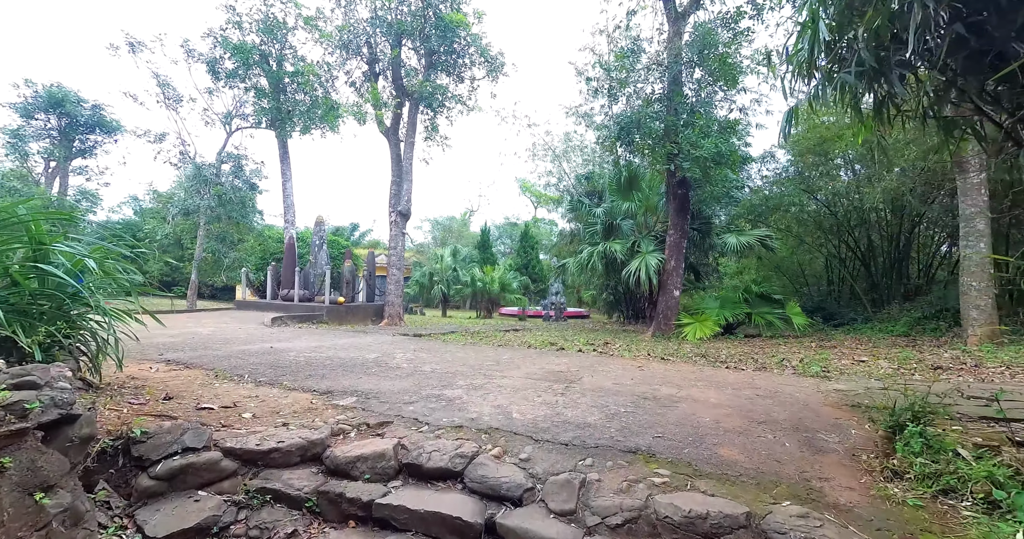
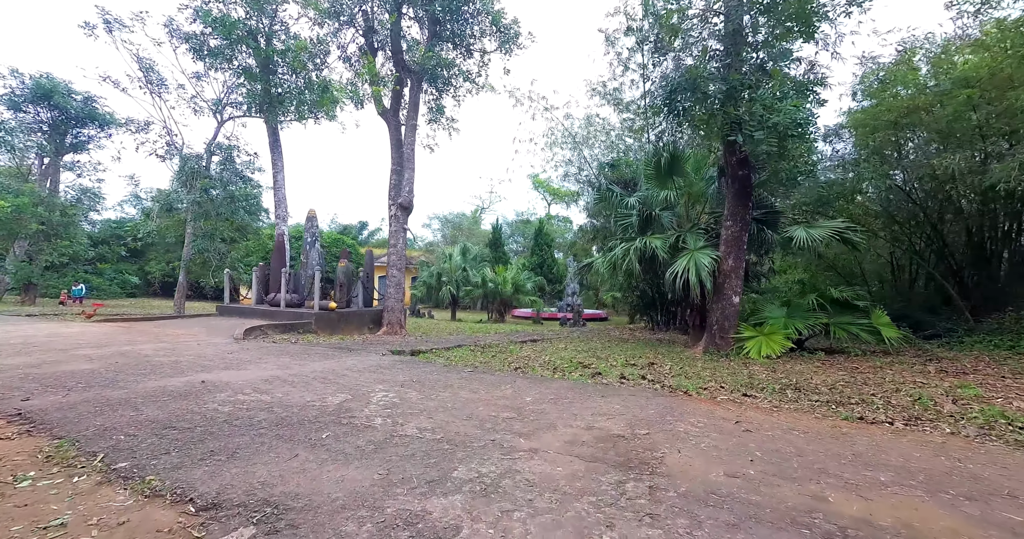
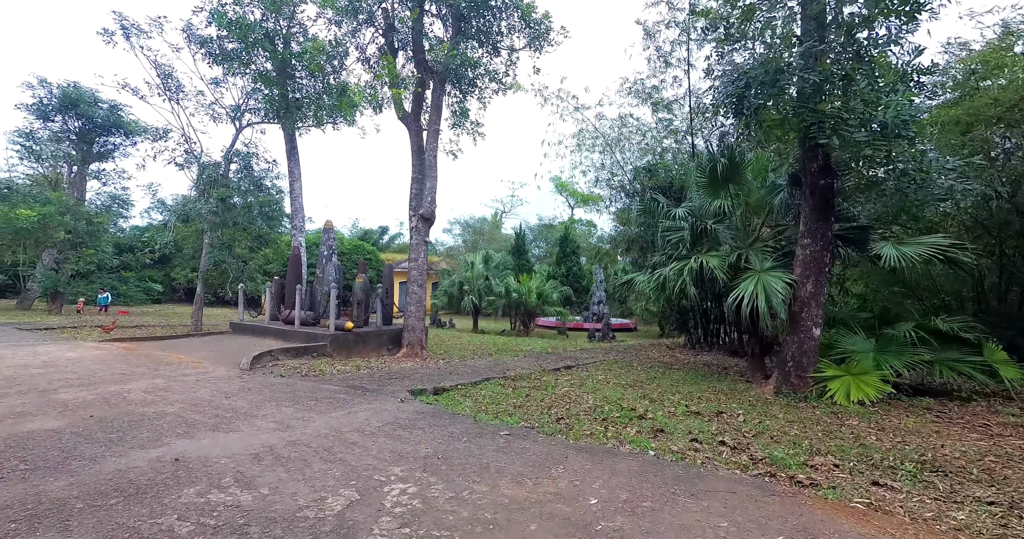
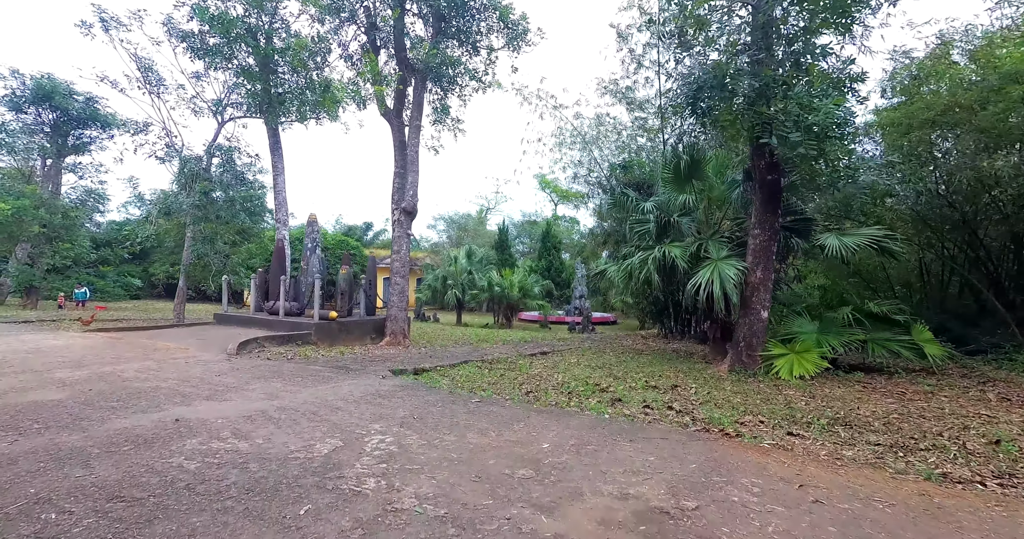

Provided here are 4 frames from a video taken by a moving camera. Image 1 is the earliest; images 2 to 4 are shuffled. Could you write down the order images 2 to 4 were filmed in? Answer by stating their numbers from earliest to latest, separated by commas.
2, 4, 3
